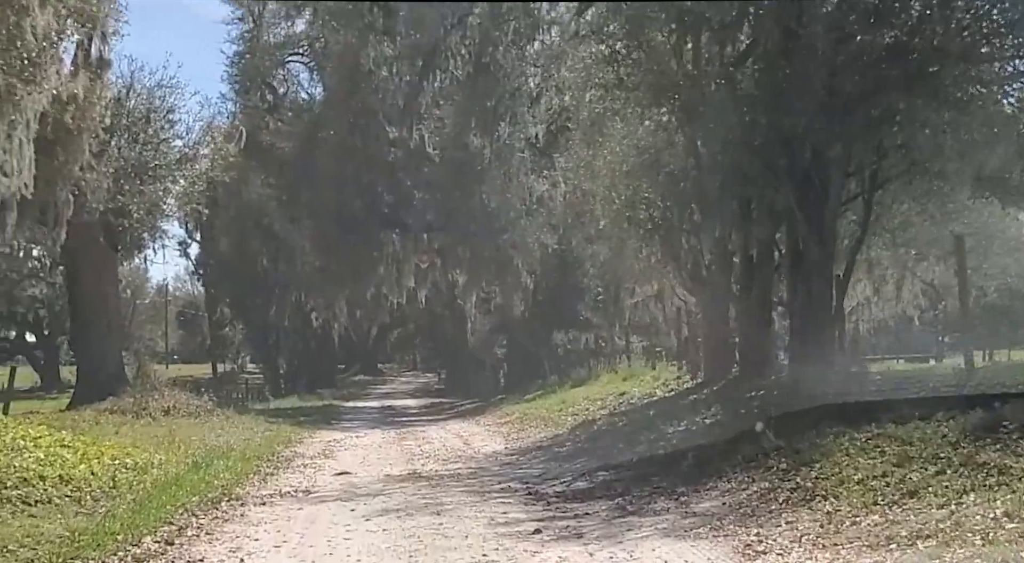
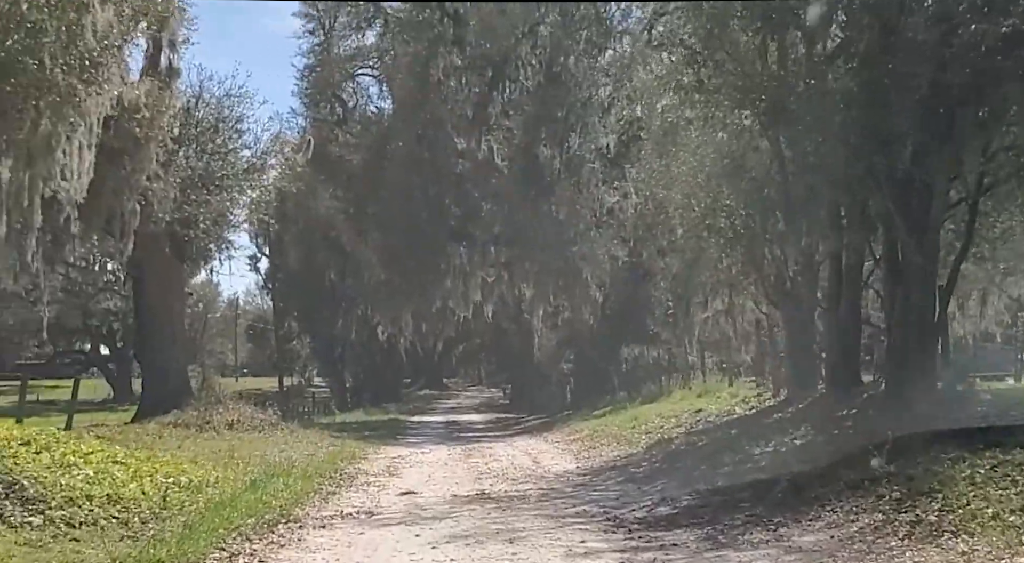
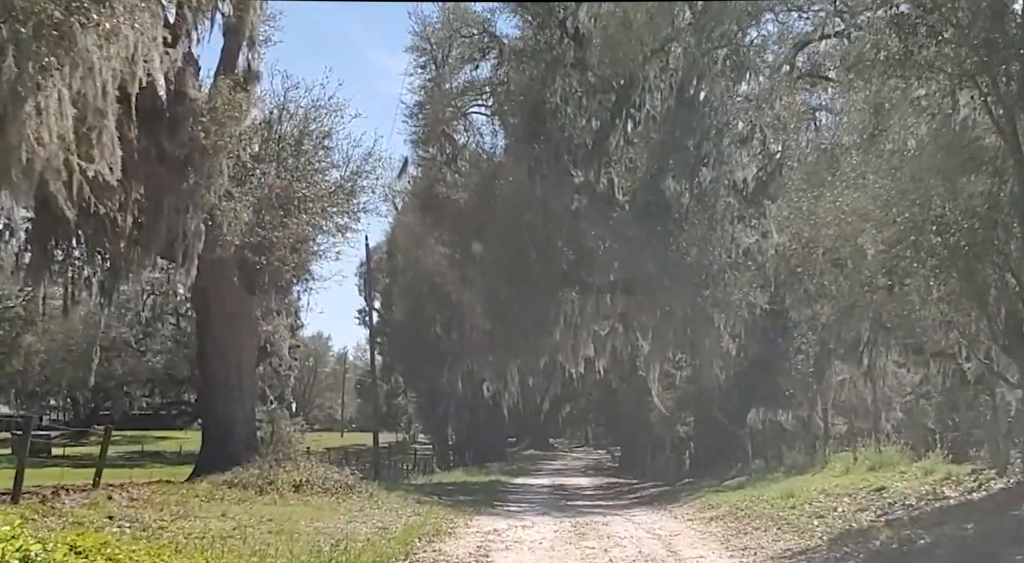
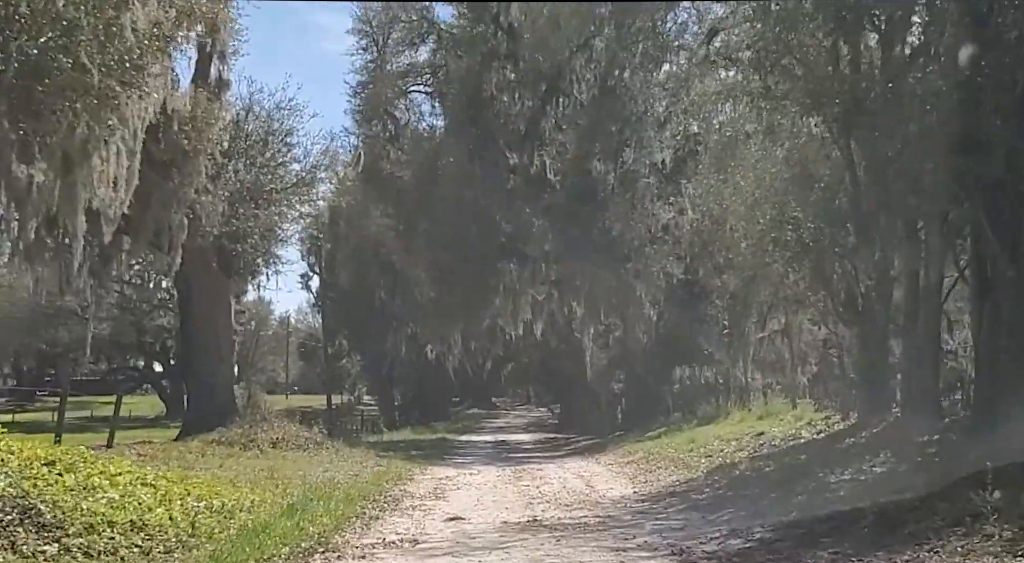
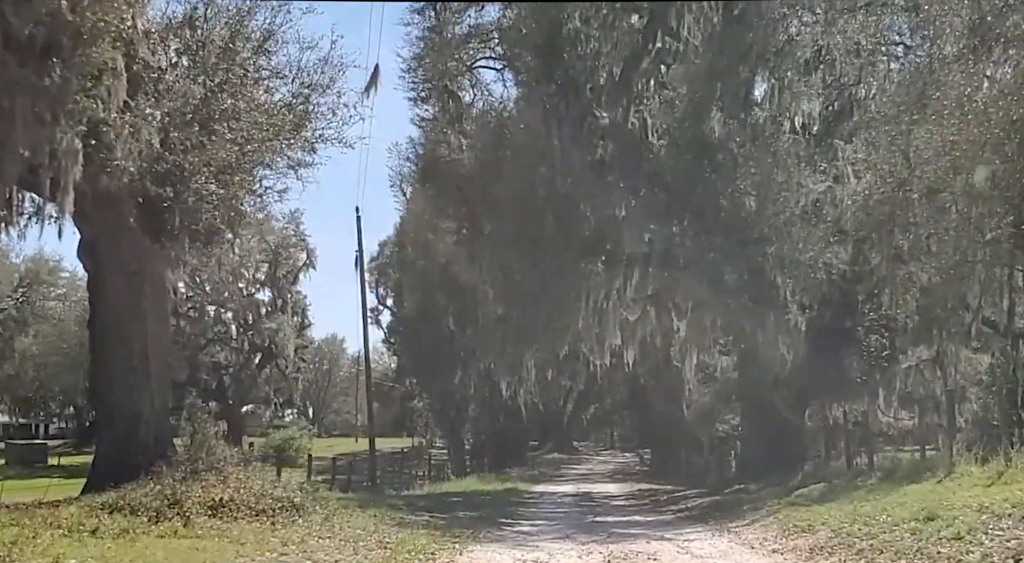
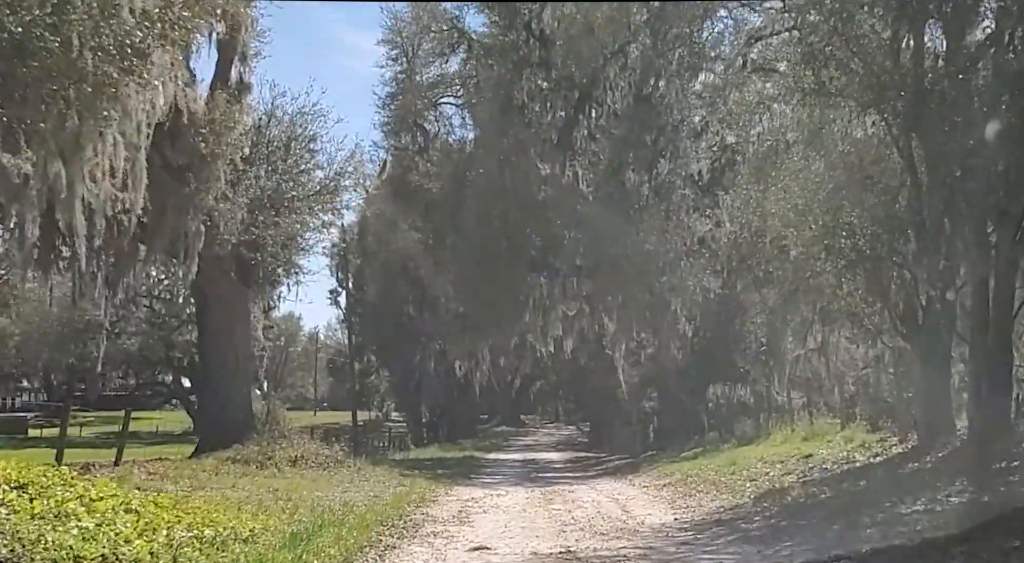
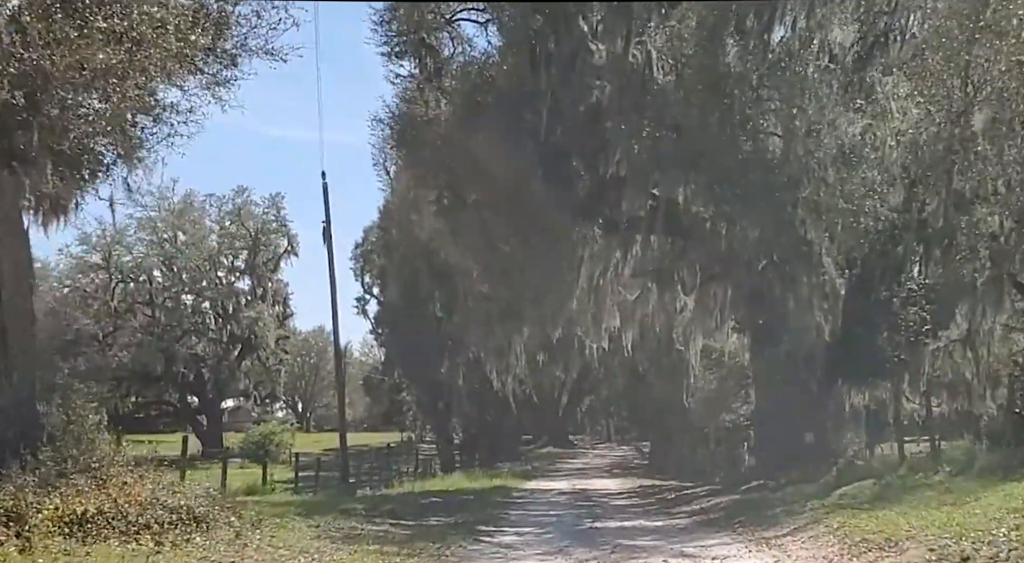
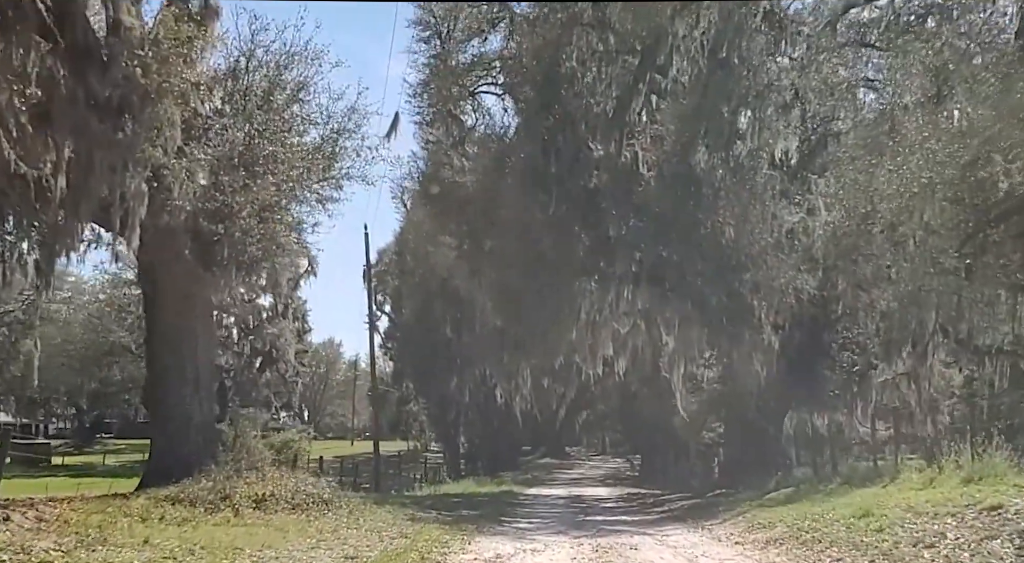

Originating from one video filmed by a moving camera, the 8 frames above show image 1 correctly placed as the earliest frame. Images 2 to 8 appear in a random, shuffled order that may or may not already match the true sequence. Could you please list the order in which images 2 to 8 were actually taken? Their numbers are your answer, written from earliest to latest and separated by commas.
2, 4, 6, 3, 8, 5, 7
